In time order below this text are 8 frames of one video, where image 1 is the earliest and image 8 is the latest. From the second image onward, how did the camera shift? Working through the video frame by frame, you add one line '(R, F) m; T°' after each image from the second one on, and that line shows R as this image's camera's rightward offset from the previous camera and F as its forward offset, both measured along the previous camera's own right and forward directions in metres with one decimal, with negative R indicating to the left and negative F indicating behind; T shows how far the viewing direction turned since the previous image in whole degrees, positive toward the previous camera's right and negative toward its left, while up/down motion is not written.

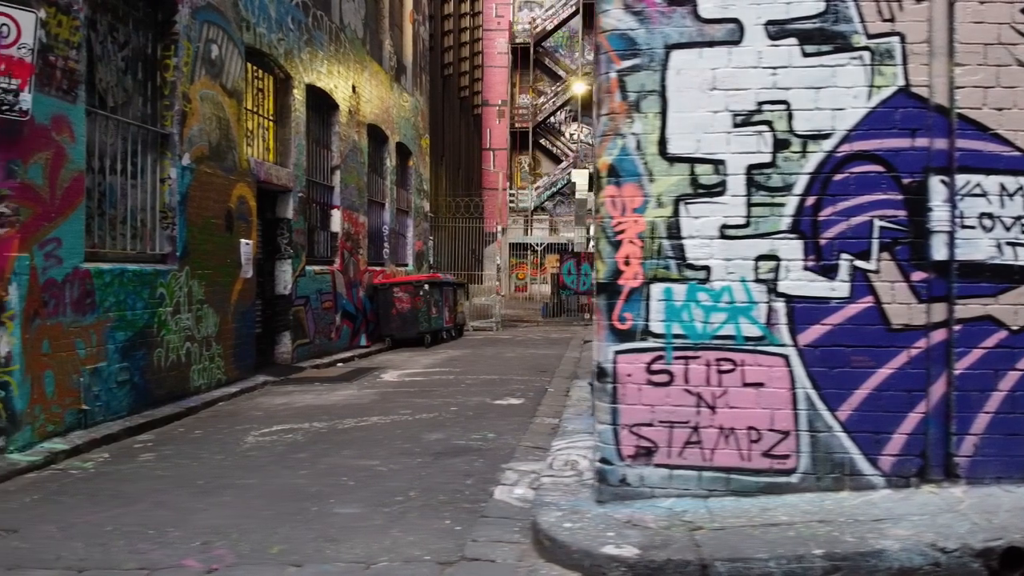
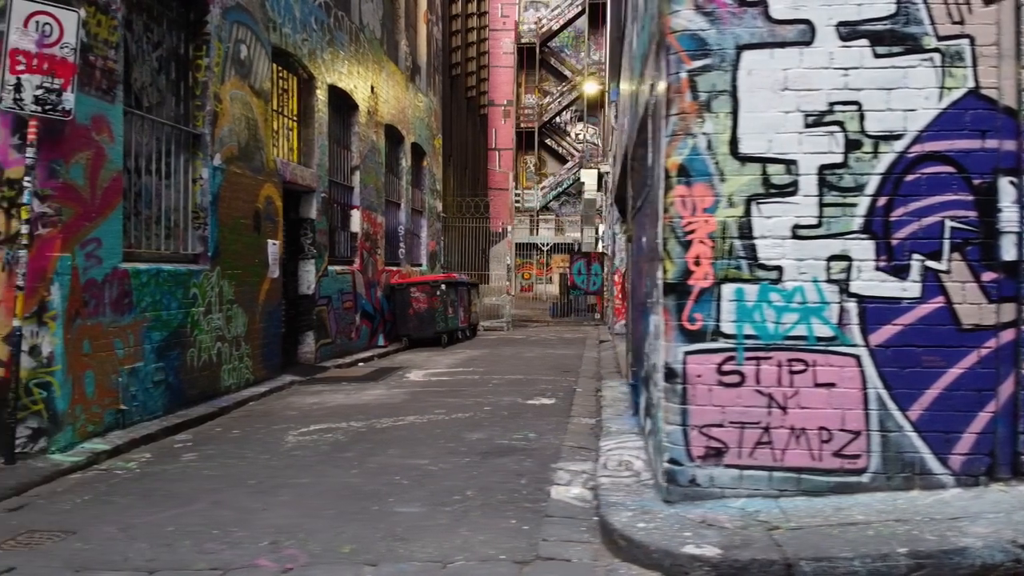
(-0.7, 0.0) m; 0°
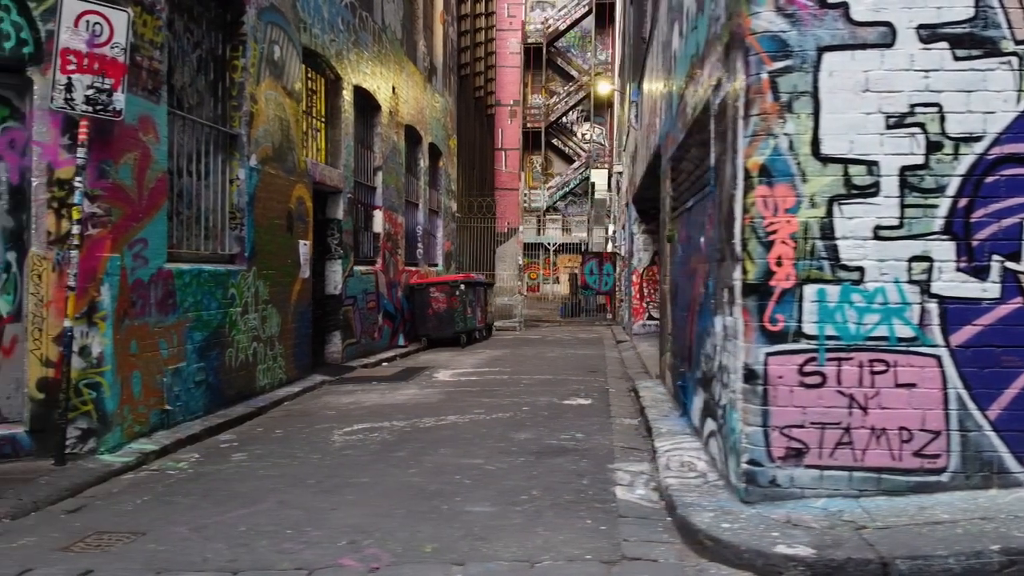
(-0.8, 0.0) m; 0°
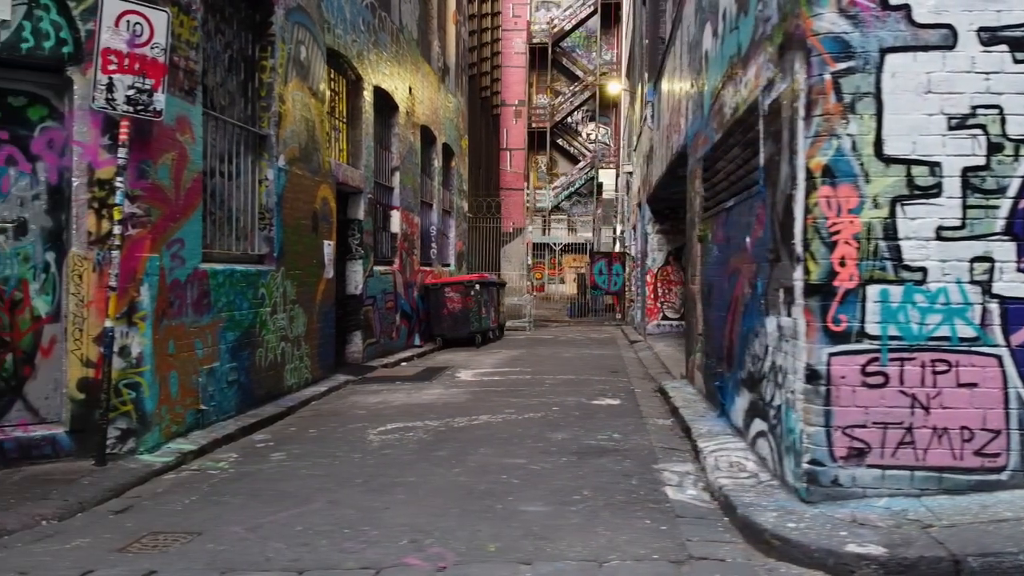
(-0.6, 0.0) m; 0°
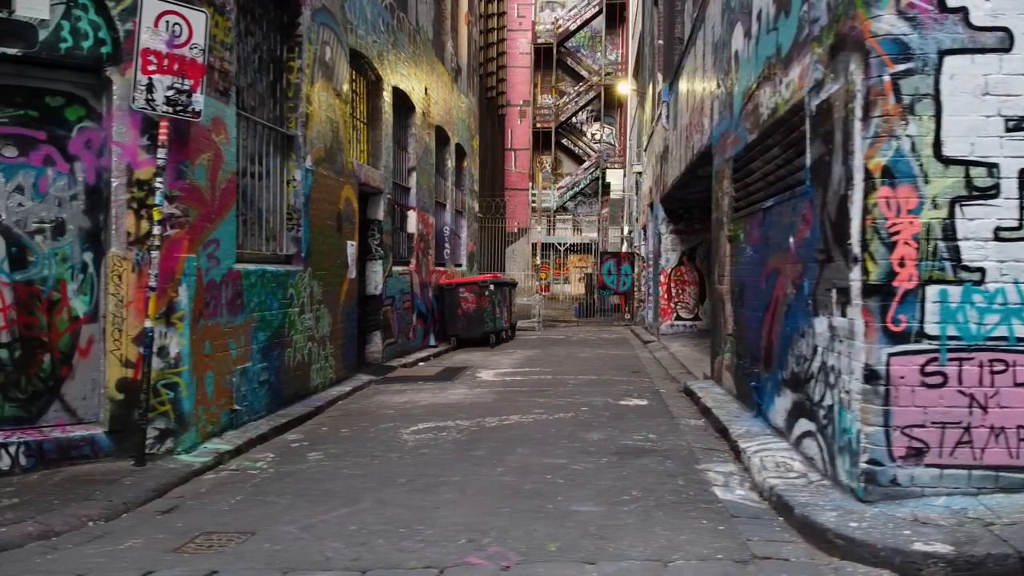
(-0.6, 0.0) m; 0°
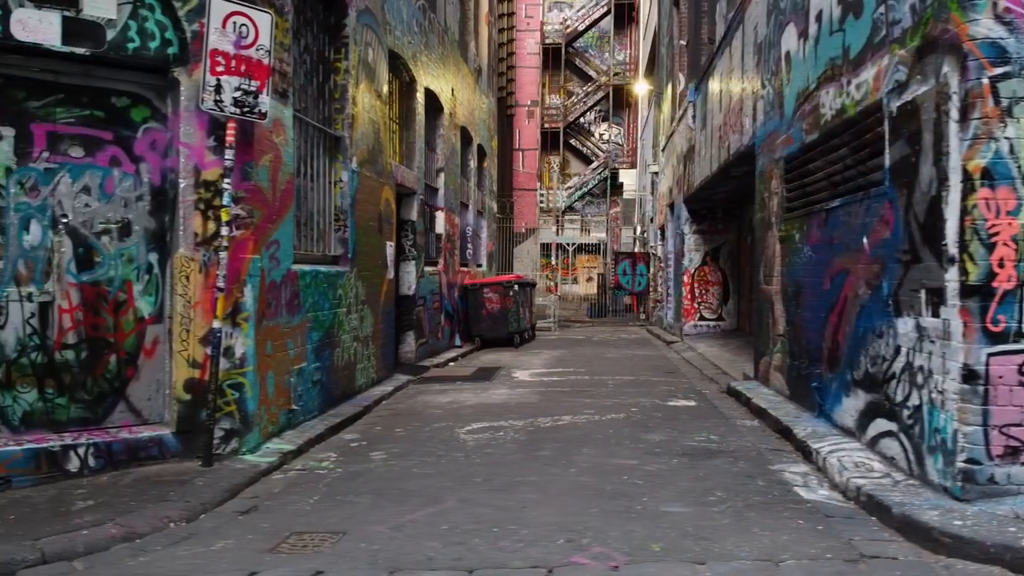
(-1.0, 0.0) m; 0°
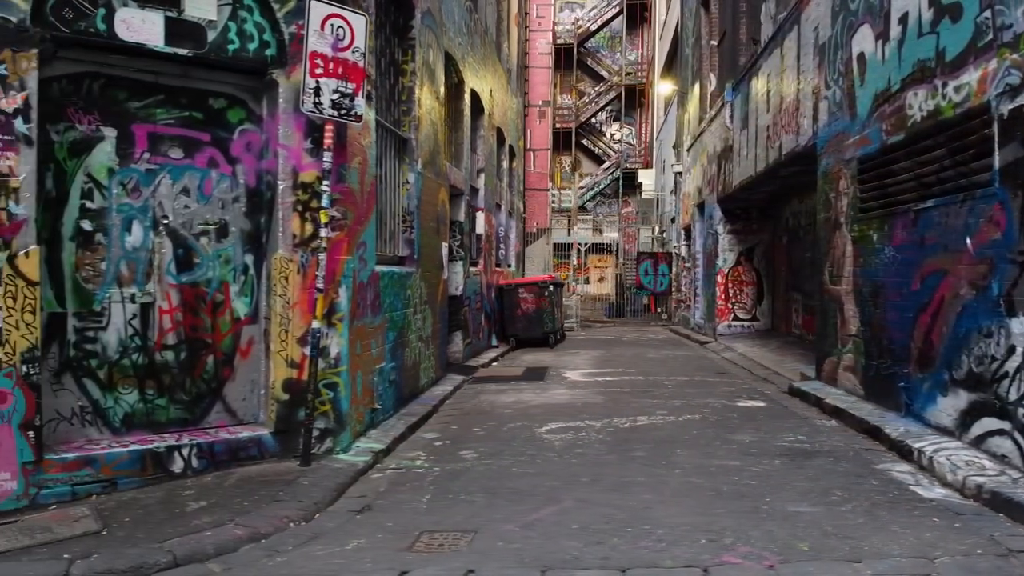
(-1.5, 0.0) m; 0°
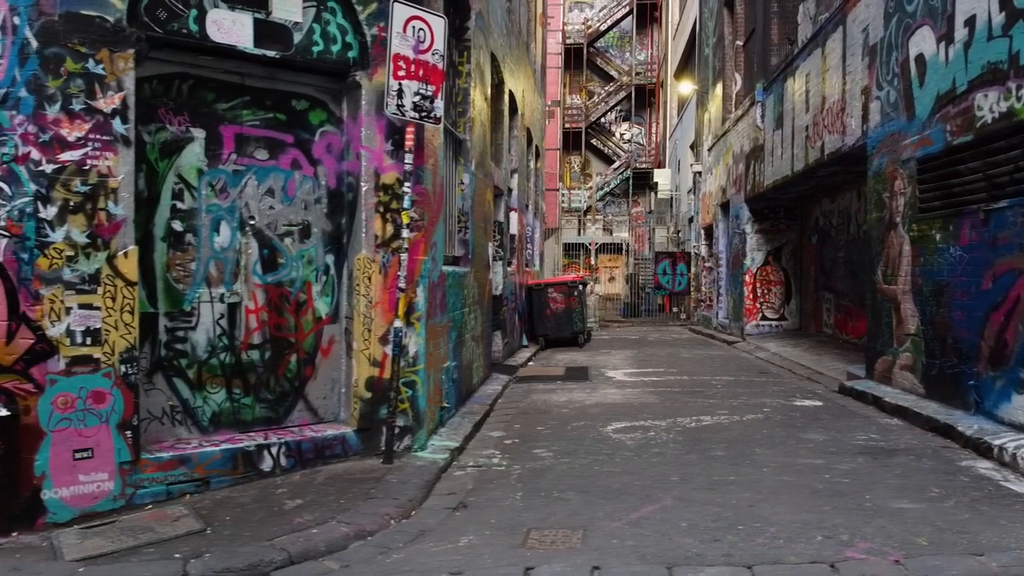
(-1.3, -0.1) m; 0°
